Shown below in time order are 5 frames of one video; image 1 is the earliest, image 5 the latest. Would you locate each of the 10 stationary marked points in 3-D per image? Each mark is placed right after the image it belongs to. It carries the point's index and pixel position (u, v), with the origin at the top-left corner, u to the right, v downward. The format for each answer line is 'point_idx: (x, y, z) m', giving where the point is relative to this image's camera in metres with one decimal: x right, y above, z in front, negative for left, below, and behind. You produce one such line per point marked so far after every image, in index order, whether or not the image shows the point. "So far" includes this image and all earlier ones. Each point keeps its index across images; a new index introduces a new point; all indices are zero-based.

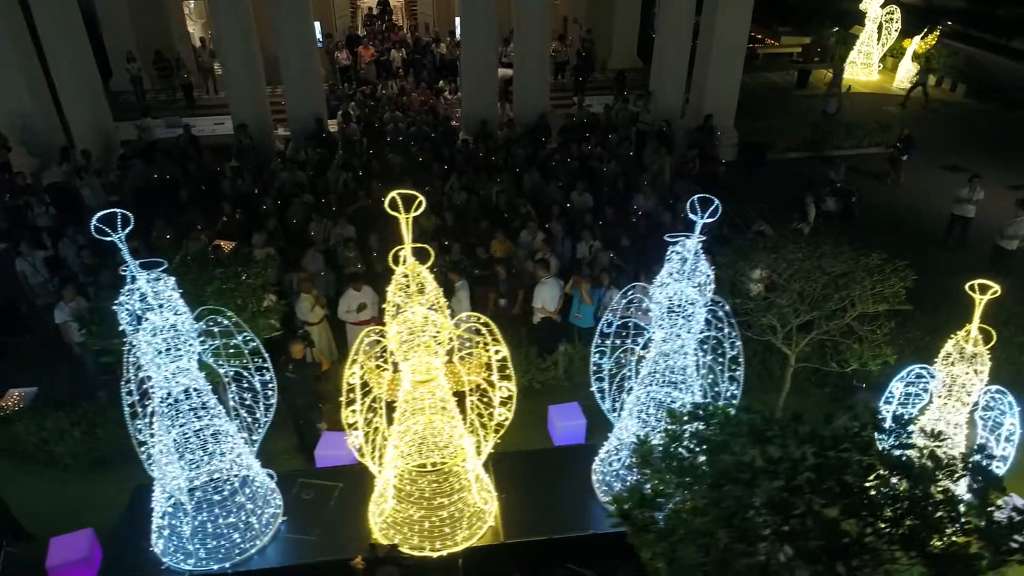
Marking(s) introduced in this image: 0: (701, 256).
0: (+1.3, +0.2, +4.7) m
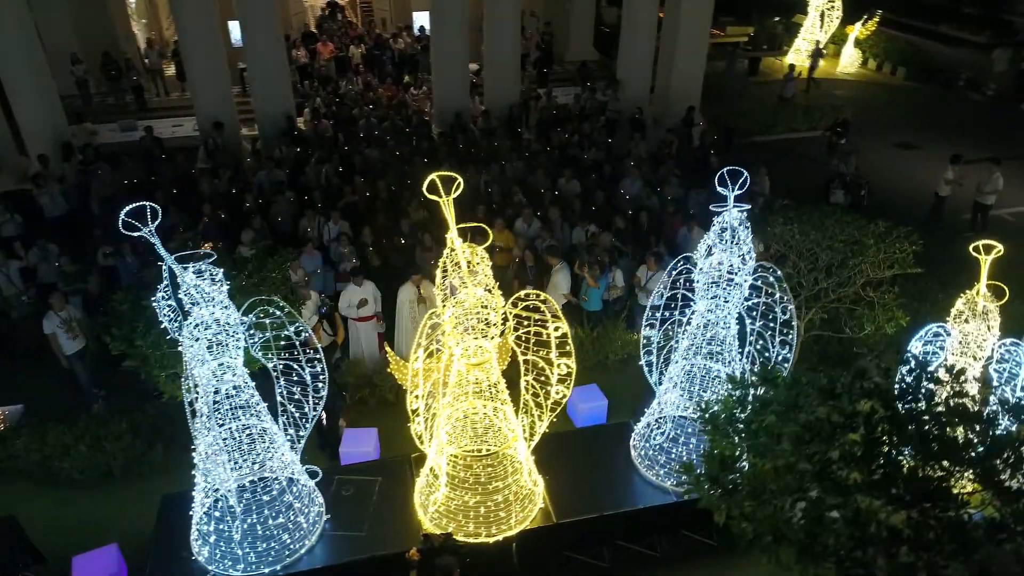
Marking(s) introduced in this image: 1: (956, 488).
0: (+1.6, +0.4, +4.8) m
1: (+2.3, -1.1, +3.7) m
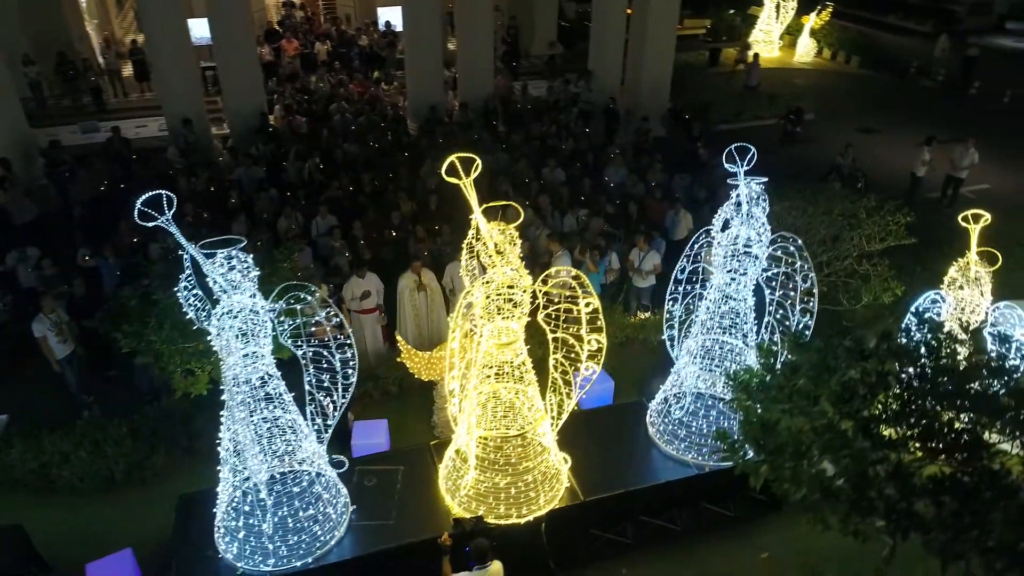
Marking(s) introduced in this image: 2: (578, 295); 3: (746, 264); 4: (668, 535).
0: (+1.8, +0.6, +4.9) m
1: (+2.6, -0.8, +3.8) m
2: (+0.4, 0.0, +4.5) m
3: (+1.6, +0.2, +5.0) m
4: (+1.2, -2.0, +5.7) m
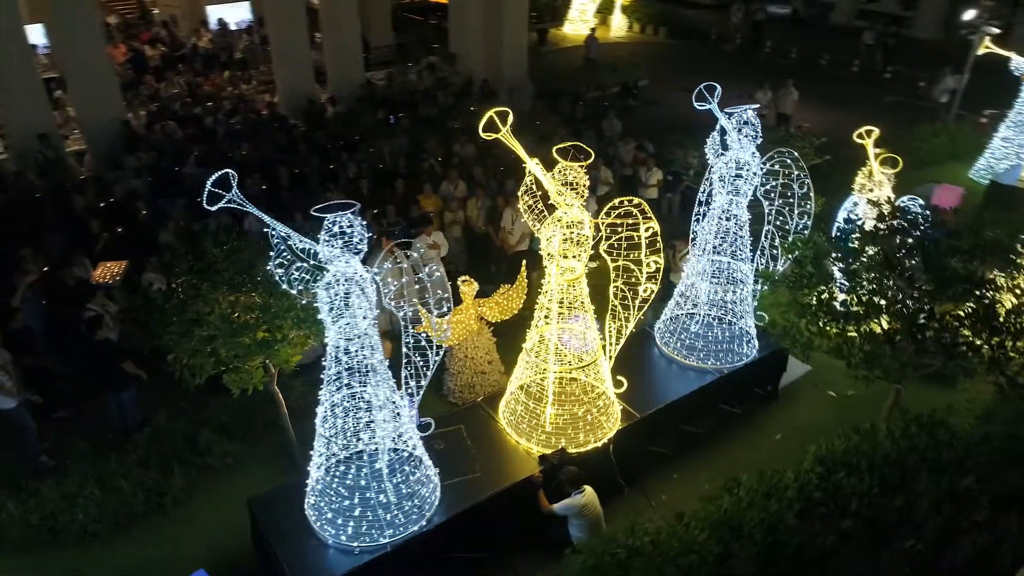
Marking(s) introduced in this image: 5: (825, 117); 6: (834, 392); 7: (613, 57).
0: (+1.9, +1.3, +5.7) m
1: (+3.2, 0.0, +4.9) m
2: (+0.9, +0.5, +4.9) m
3: (+1.9, +0.8, +5.7) m
4: (+1.6, -1.3, +6.3) m
5: (+6.2, +3.4, +14.1) m
6: (+3.1, -1.0, +6.9) m
7: (+2.6, +5.9, +18.3) m
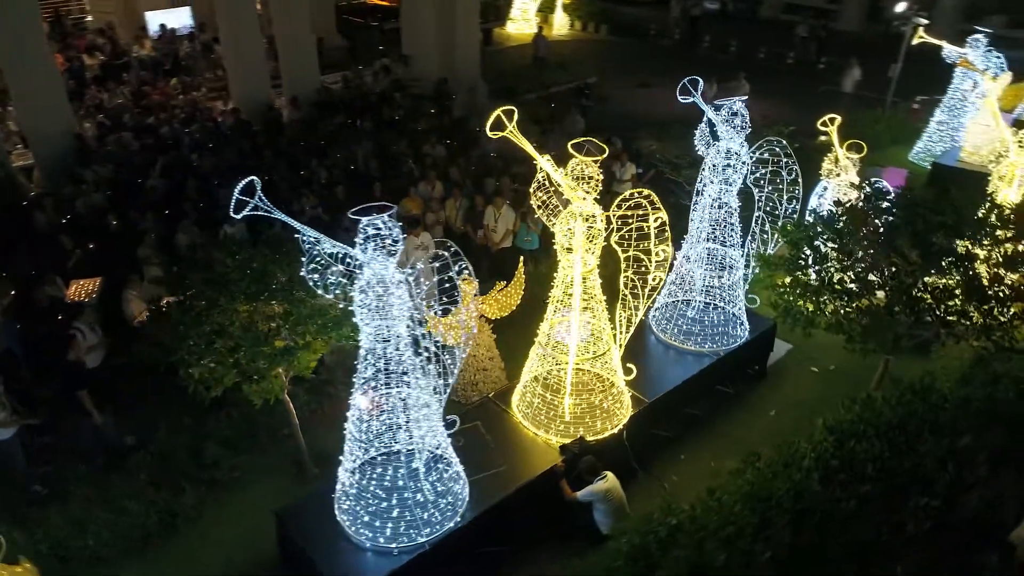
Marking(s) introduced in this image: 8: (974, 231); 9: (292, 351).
0: (+1.9, +1.4, +6.0) m
1: (+3.3, +0.2, +5.2) m
2: (+1.0, +0.5, +5.1) m
3: (+1.9, +1.0, +6.0) m
4: (+1.7, -1.2, +6.6) m
5: (+5.3, +3.7, +14.7) m
6: (+3.1, -0.8, +7.3) m
7: (+1.2, +6.1, +18.6) m
8: (+3.4, +0.4, +5.2) m
9: (-1.5, -0.4, +4.9) m
